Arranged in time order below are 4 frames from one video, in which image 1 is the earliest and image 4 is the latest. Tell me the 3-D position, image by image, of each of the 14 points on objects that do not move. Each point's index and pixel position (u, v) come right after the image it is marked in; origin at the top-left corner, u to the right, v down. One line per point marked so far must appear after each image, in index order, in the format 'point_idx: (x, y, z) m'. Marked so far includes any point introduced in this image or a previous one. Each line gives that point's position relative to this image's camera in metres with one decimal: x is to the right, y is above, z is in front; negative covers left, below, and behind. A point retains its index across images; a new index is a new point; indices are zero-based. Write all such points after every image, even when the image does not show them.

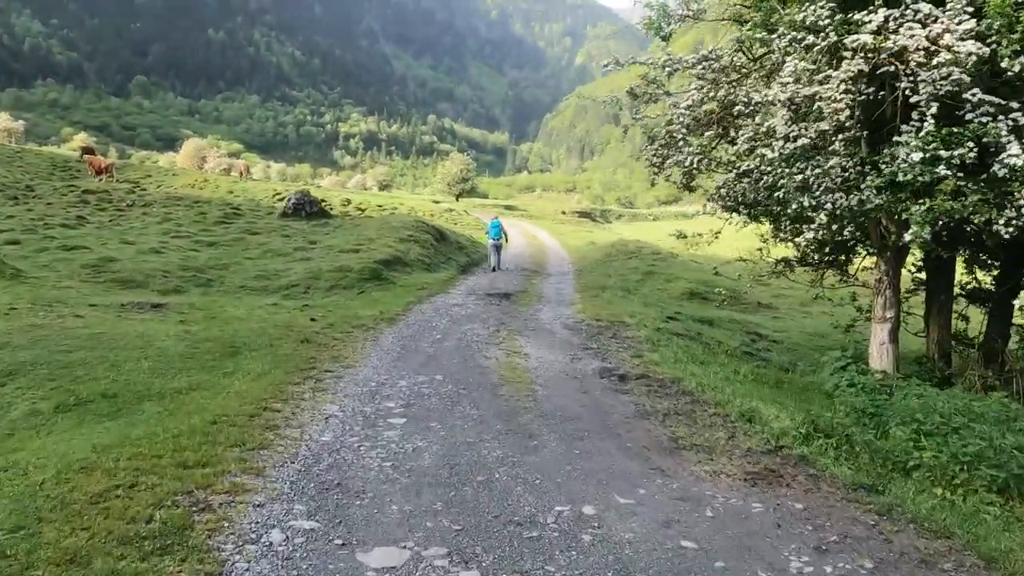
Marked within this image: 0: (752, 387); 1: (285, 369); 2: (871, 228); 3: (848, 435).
0: (+5.4, -2.2, +17.1) m
1: (-4.9, -1.8, +16.3) m
2: (+7.6, +1.3, +16.0) m
3: (+4.9, -2.1, +11.0) m
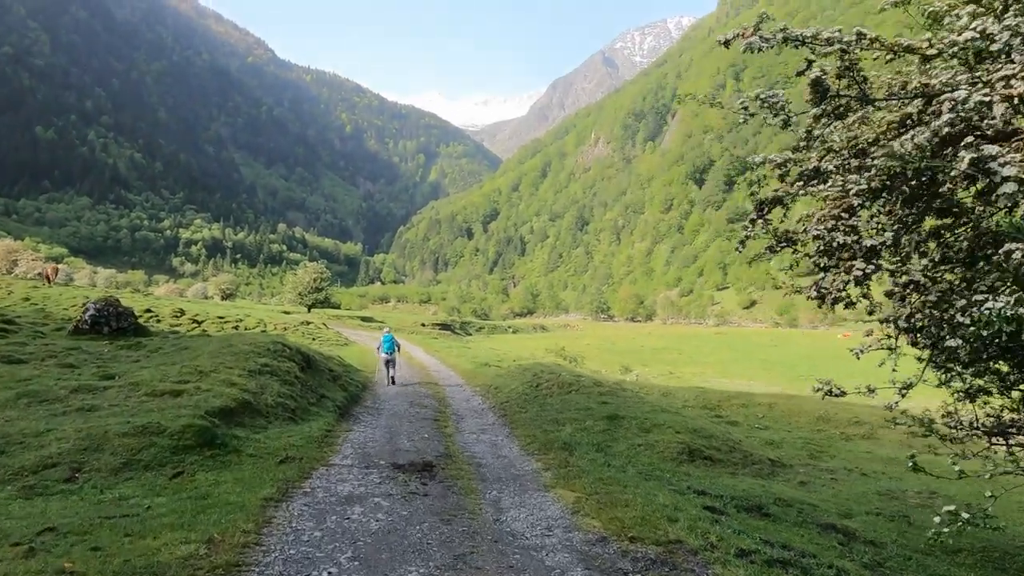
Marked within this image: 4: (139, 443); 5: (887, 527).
0: (+6.2, -4.5, +6.2) m
1: (-3.8, -3.8, +3.6) m
2: (+8.5, -1.0, +6.1) m
3: (+6.9, -3.6, +0.3) m
4: (-9.1, -3.8, +18.6) m
5: (+9.6, -6.1, +19.3) m
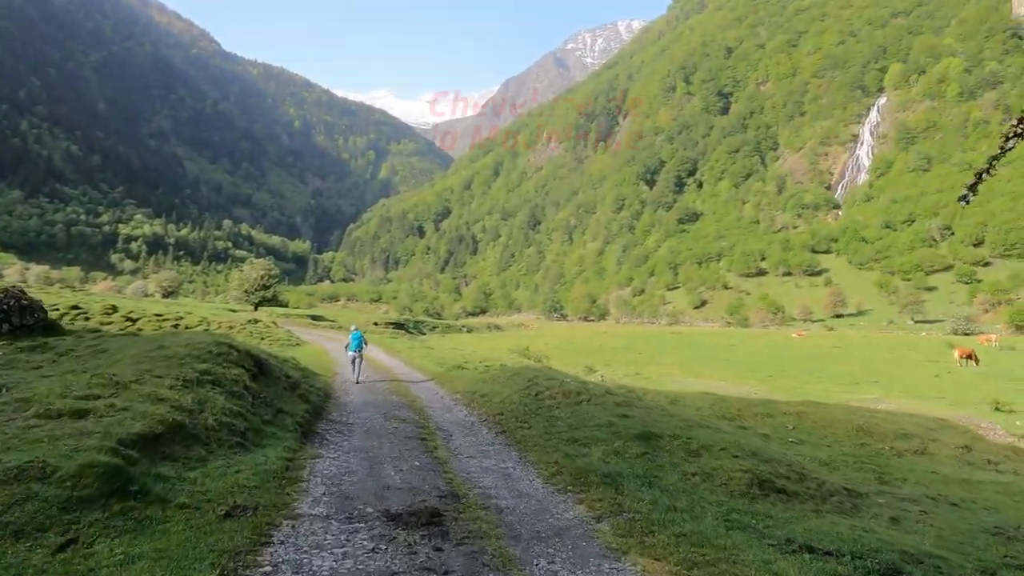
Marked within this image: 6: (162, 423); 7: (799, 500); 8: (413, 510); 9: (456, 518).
0: (+7.8, -4.2, +1.2) m
1: (-1.9, -3.5, -2.1) m
2: (+10.2, -0.6, +1.3) m
3: (+8.9, -3.3, -4.7) m
4: (-8.3, -3.4, +12.5) m
5: (+10.4, -5.8, +14.4) m
6: (-7.9, -3.0, +17.3) m
7: (+7.0, -5.0, +18.4) m
8: (-2.0, -4.4, +14.9) m
9: (-1.1, -4.4, +14.7) m
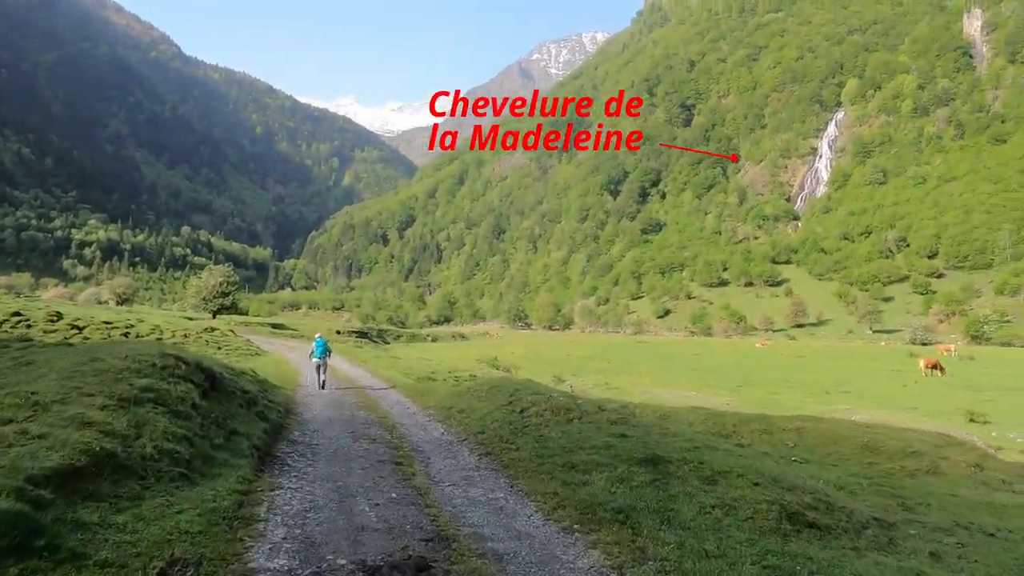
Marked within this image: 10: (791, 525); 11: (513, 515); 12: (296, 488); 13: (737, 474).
0: (+8.5, -4.1, -1.0) m
1: (-1.1, -3.3, -4.7) m
2: (+10.9, -0.6, -0.8) m
3: (+9.9, -3.1, -6.9) m
4: (-8.1, -3.3, +9.5) m
5: (+10.4, -5.9, +12.3) m
6: (-7.9, -3.1, +14.4) m
7: (+6.8, -5.2, +16.1) m
8: (-1.9, -4.4, +12.2) m
9: (-1.1, -4.5, +12.0) m
10: (+5.9, -5.0, +16.1) m
11: (0.0, -4.7, +15.6) m
12: (-4.7, -4.5, +17.0) m
13: (+5.5, -4.6, +19.2) m
